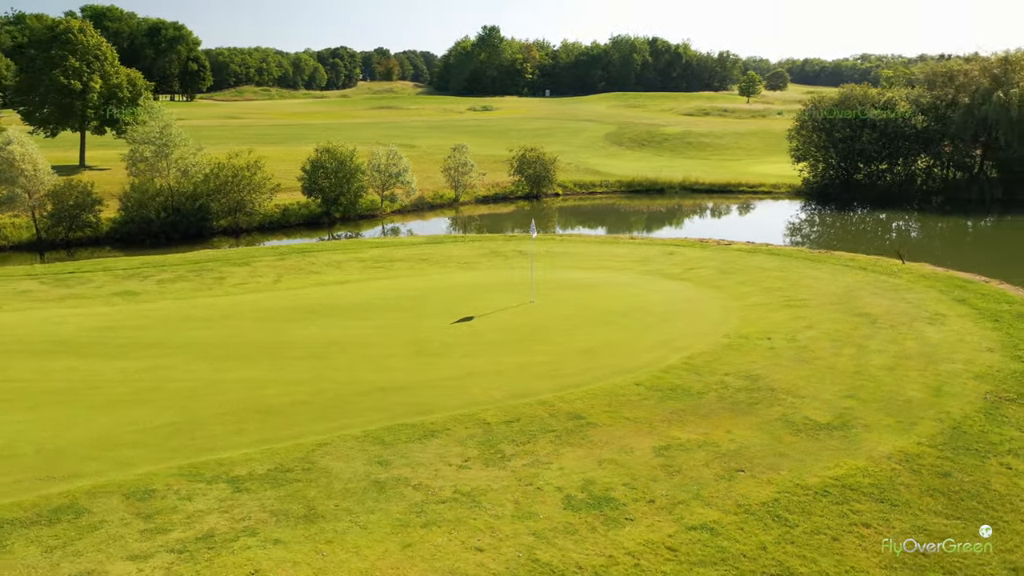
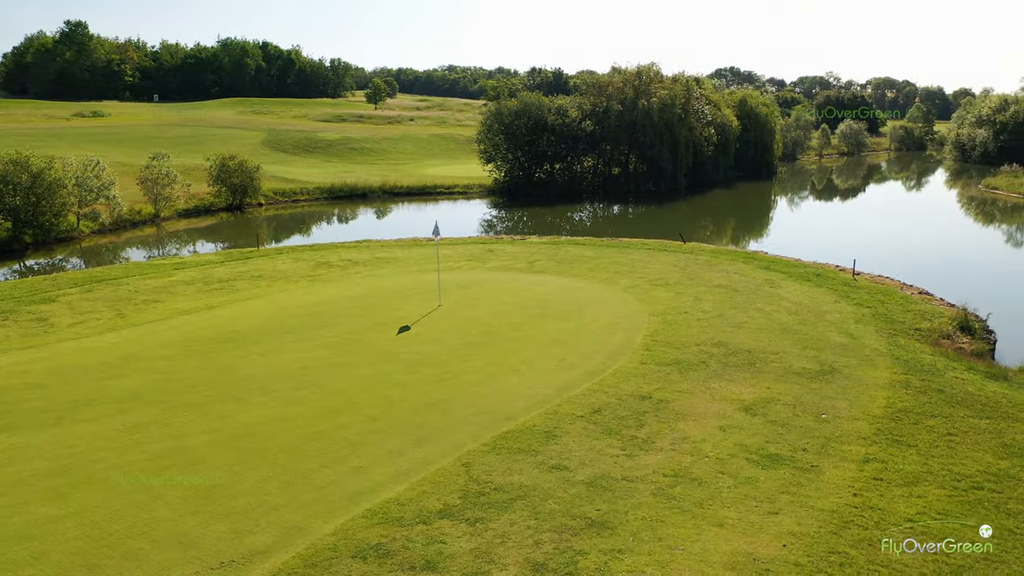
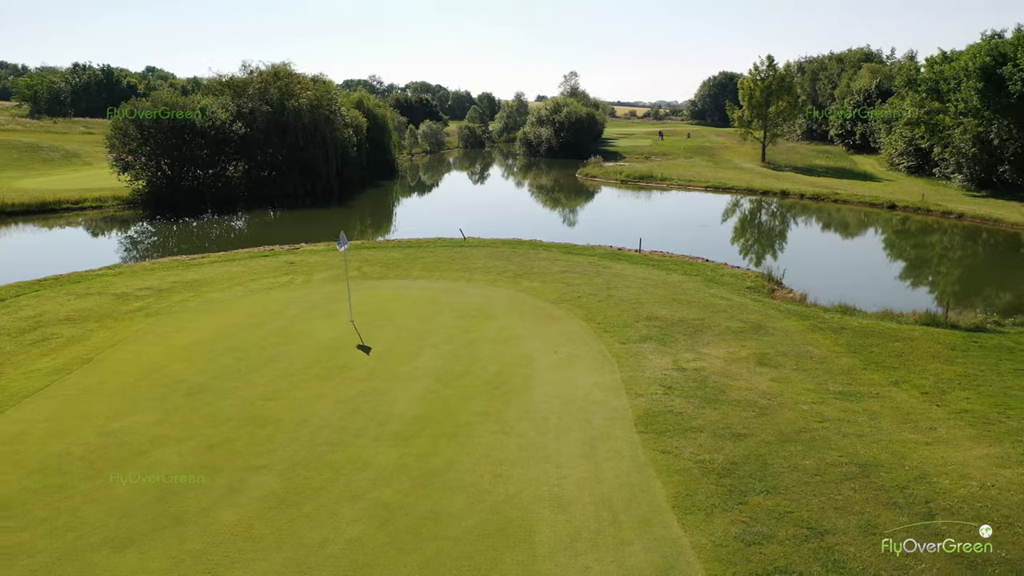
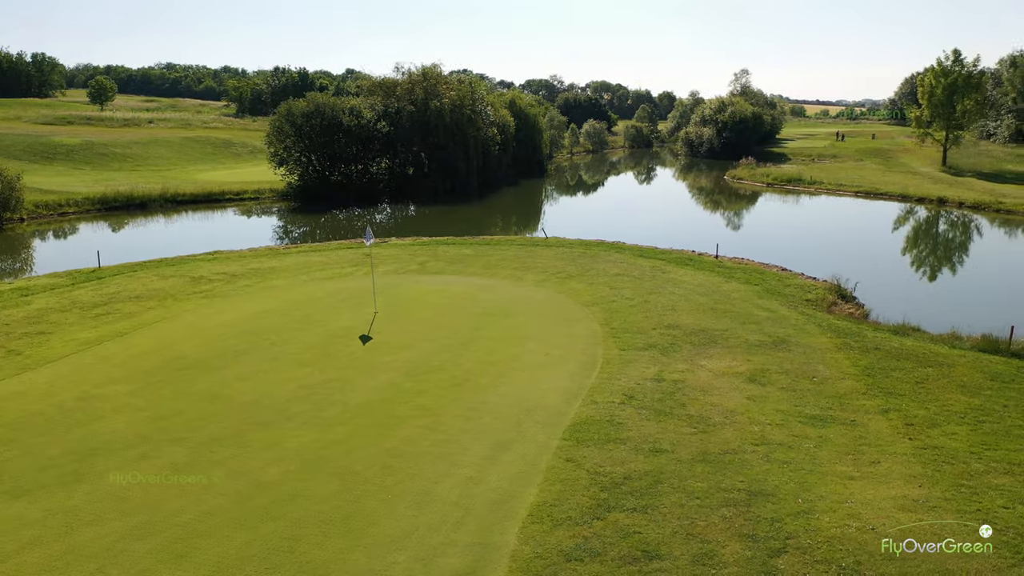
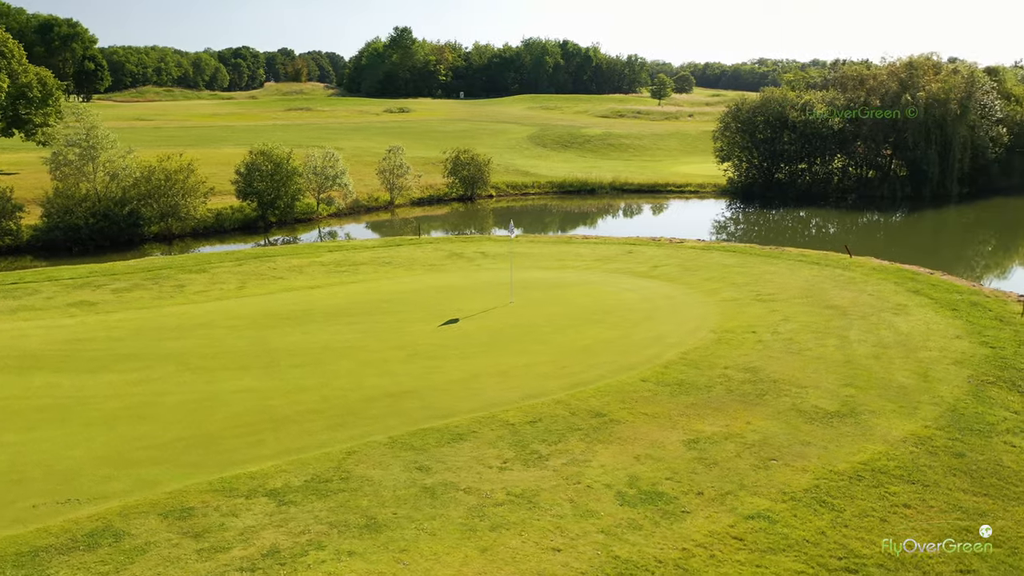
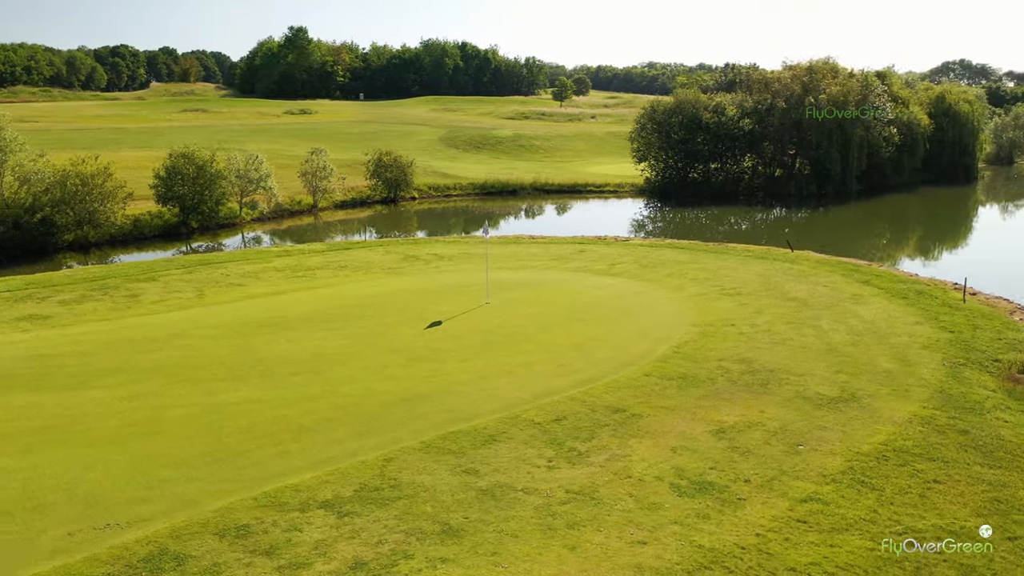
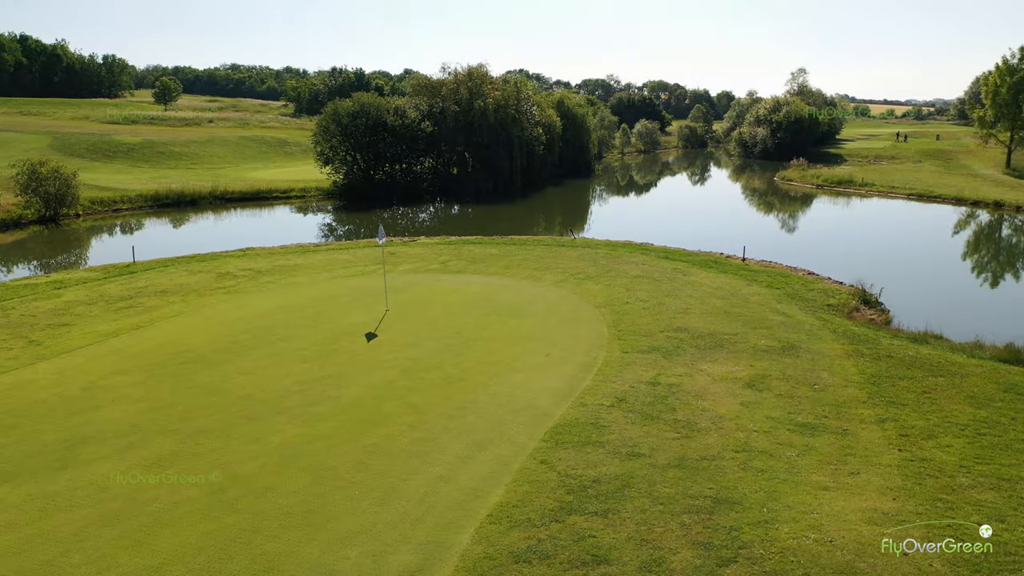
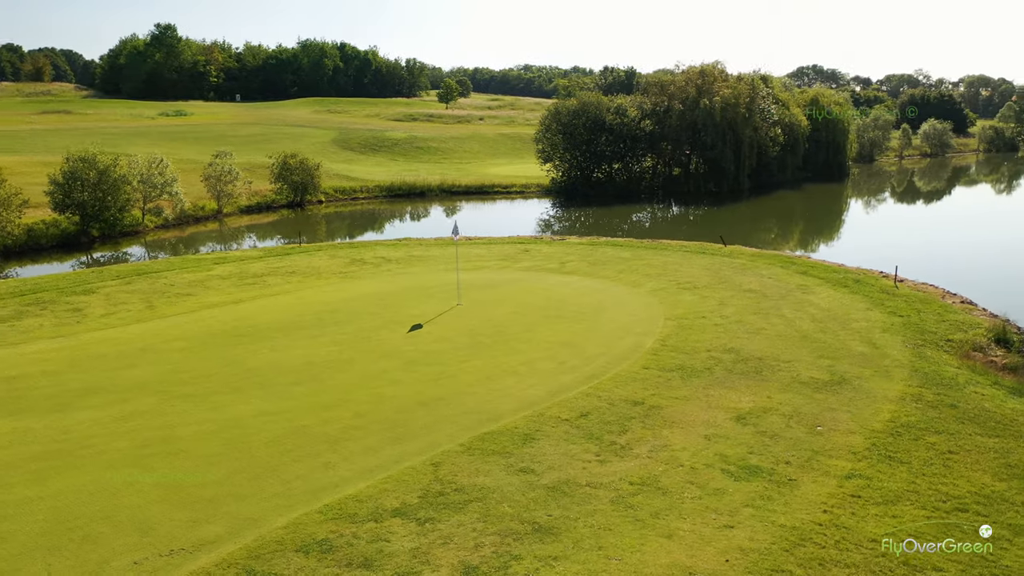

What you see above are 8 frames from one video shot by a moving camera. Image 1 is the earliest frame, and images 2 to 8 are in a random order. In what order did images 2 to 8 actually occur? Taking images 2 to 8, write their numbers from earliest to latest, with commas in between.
5, 6, 8, 2, 7, 4, 3
